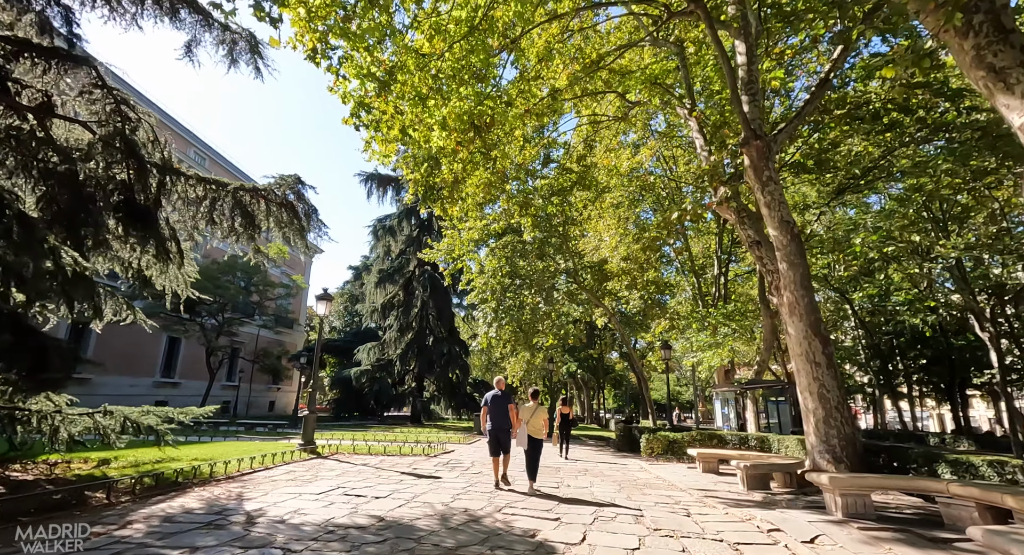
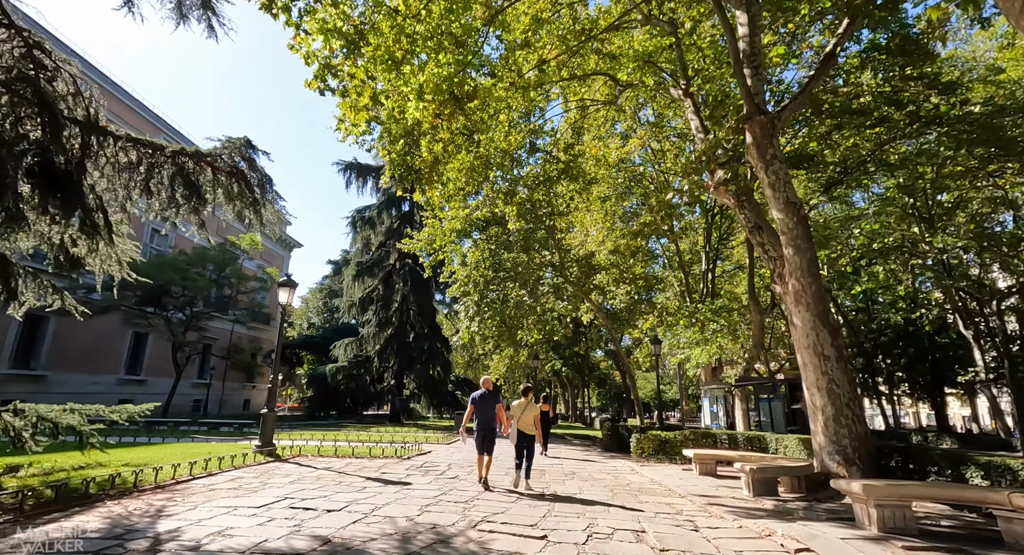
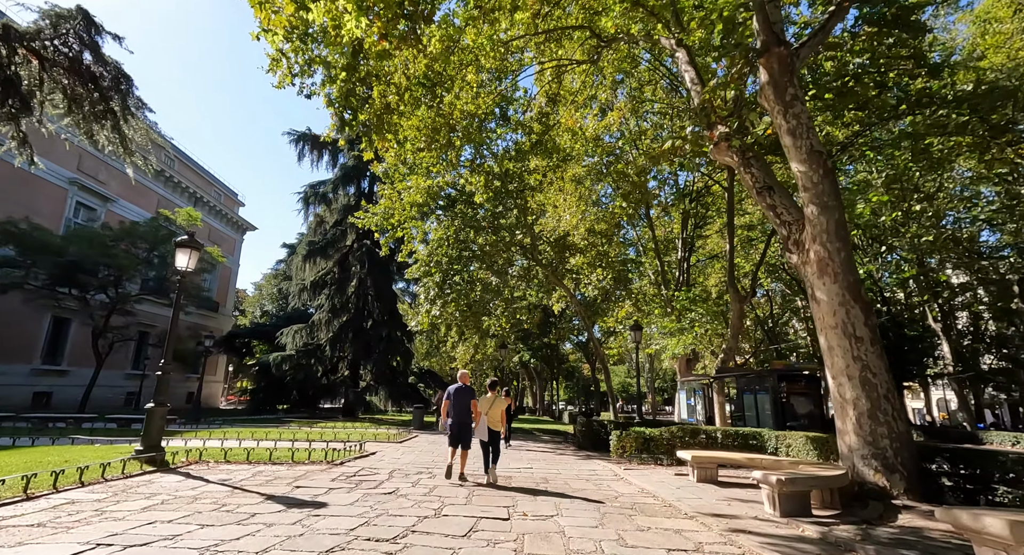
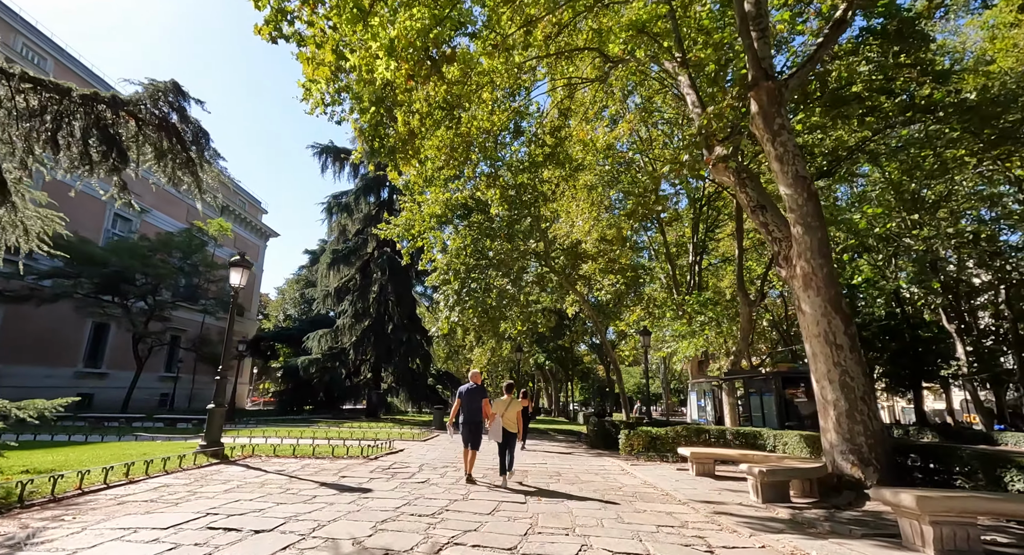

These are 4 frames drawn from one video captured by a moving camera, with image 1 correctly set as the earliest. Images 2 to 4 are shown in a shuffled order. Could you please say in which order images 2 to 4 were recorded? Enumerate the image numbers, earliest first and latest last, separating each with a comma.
2, 4, 3
